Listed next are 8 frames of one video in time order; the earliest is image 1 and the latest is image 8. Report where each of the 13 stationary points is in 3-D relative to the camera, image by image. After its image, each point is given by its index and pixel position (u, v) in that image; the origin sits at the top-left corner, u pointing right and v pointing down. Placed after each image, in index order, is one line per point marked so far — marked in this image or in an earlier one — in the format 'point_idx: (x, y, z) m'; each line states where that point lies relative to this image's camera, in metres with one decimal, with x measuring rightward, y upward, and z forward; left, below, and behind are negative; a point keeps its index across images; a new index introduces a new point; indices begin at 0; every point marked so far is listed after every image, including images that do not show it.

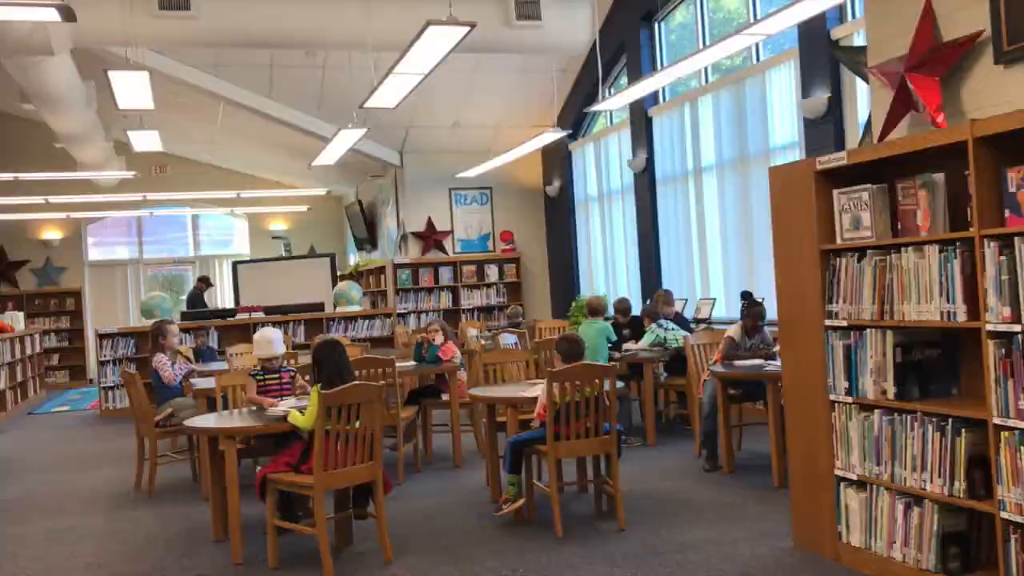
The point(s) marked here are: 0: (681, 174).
0: (+1.6, +1.0, +9.1) m
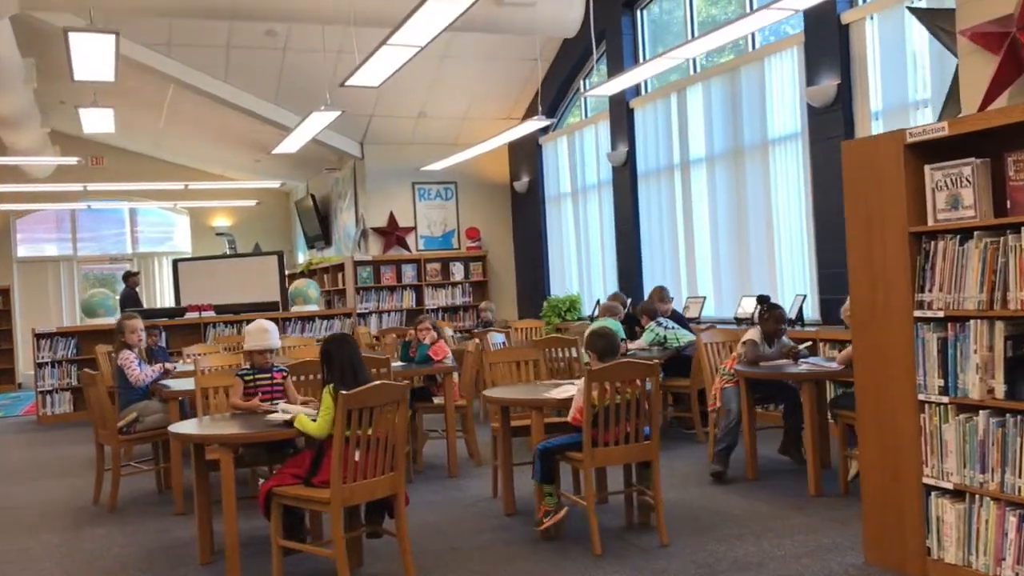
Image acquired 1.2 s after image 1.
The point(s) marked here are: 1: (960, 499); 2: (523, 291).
0: (+1.4, +1.1, +8.8) m
1: (+1.5, -0.7, +3.2) m
2: (+0.1, 0.0, +11.9) m
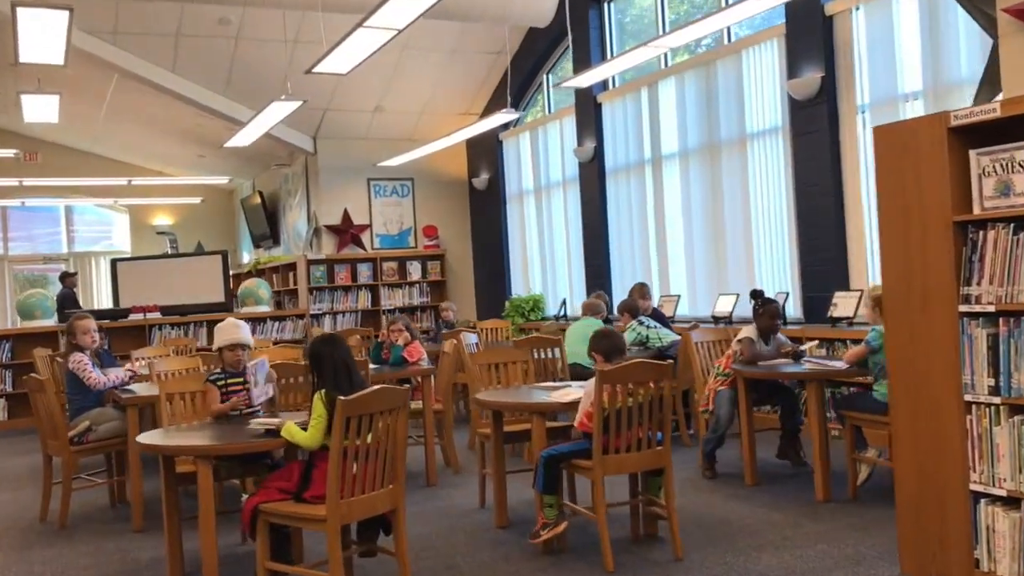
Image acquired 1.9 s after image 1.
0: (+1.1, +1.1, +8.5) m
1: (+1.5, -0.7, +3.0) m
2: (-0.3, 0.0, +11.5) m
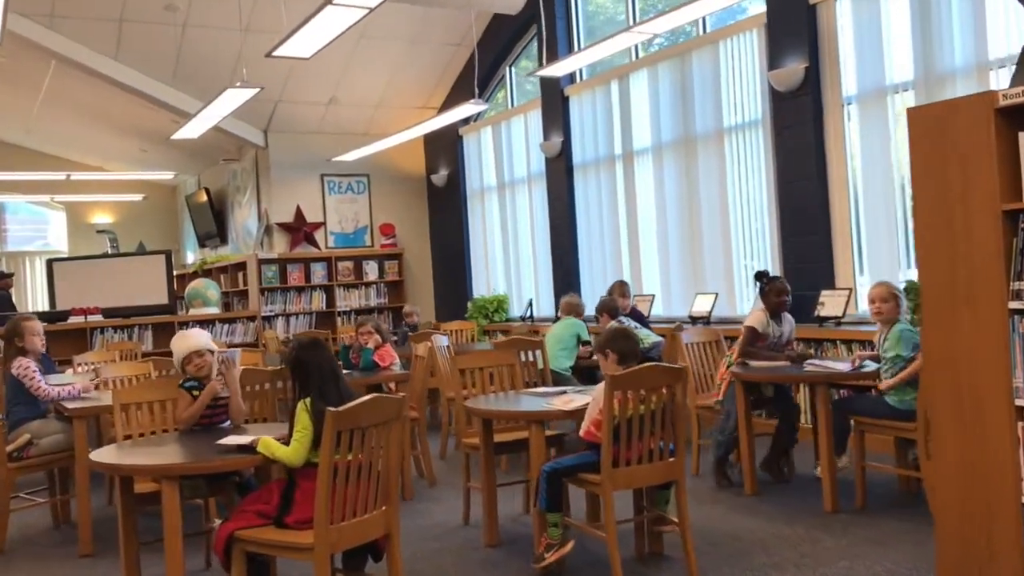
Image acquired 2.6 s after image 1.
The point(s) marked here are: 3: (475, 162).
0: (+0.8, +1.1, +8.2) m
1: (+1.6, -0.7, +2.8) m
2: (-0.8, 0.0, +11.2) m
3: (-0.4, +1.3, +10.3) m
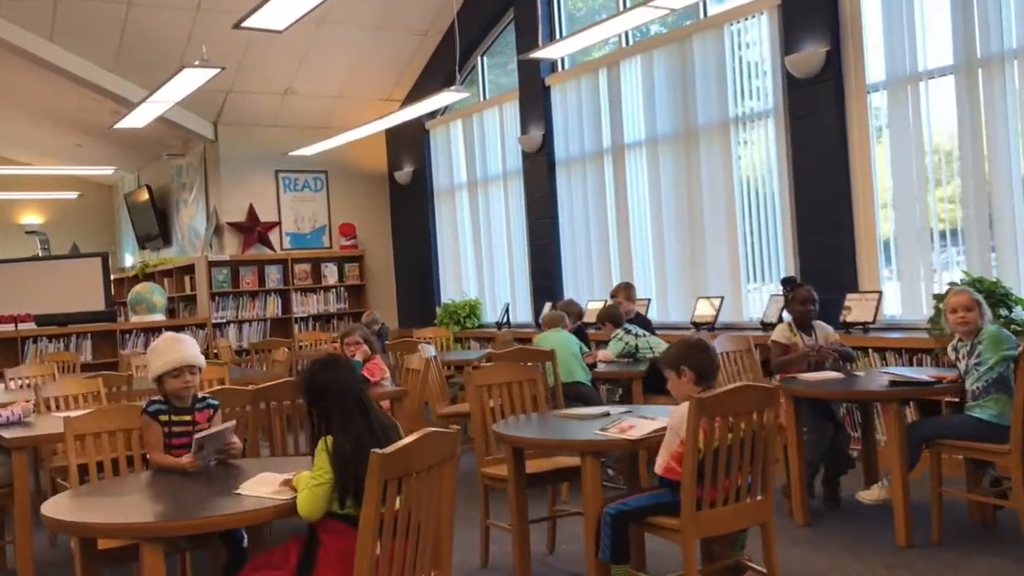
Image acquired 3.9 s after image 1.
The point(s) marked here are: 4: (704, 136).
0: (+0.6, +1.1, +7.7) m
1: (+1.8, -0.7, +2.2) m
2: (-1.1, -0.1, +10.5) m
3: (-0.7, +1.3, +9.7) m
4: (+1.3, +1.0, +6.7) m
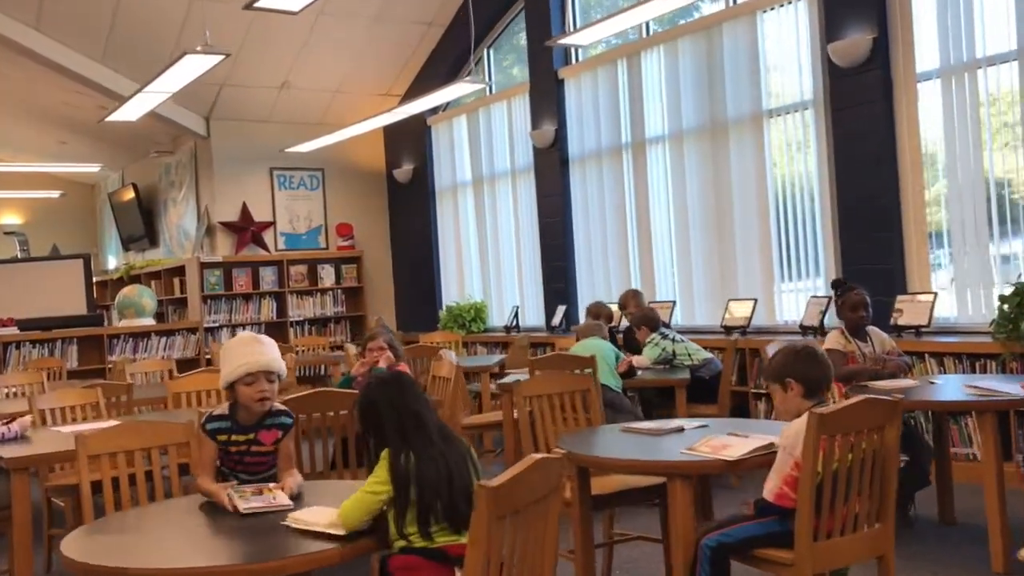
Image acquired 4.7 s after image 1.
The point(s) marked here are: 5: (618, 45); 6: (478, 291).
0: (+0.7, +1.0, +7.3) m
1: (+2.0, -0.6, +1.9) m
2: (-1.1, -0.1, +10.1) m
3: (-0.6, +1.2, +9.3) m
4: (+1.4, +1.0, +6.3) m
5: (+0.8, +1.8, +7.2) m
6: (-0.3, 0.0, +9.0) m
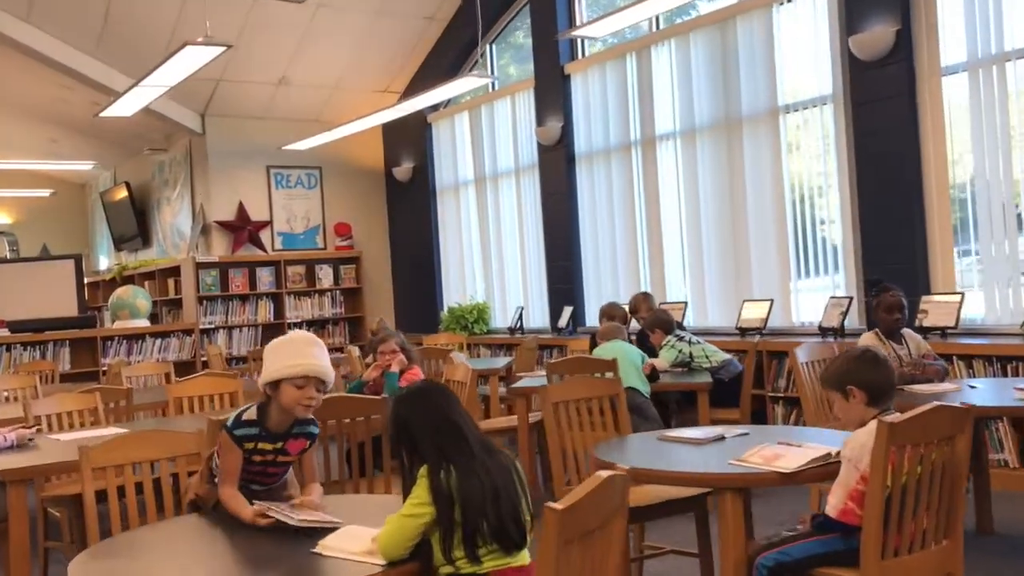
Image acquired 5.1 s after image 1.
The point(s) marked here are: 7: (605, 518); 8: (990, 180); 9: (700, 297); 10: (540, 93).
0: (+0.8, +1.0, +7.2) m
1: (+2.1, -0.6, +1.8) m
2: (-1.1, -0.1, +9.9) m
3: (-0.6, +1.2, +9.1) m
4: (+1.5, +1.0, +6.2) m
5: (+0.8, +1.8, +7.0) m
6: (-0.3, 0.0, +8.9) m
7: (+0.2, -0.4, +1.6) m
8: (+2.4, +0.5, +4.9) m
9: (+1.2, -0.1, +6.6) m
10: (+0.2, +1.5, +7.8) m
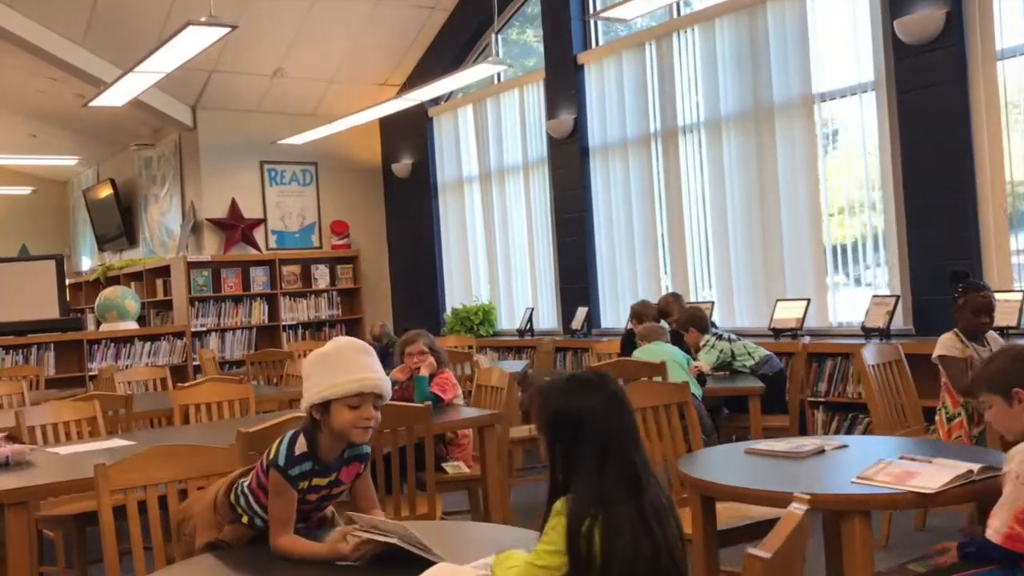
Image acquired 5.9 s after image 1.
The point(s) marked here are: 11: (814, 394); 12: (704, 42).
0: (+0.9, +1.0, +6.8) m
1: (+2.3, -0.6, +1.5) m
2: (-1.0, -0.1, +9.5) m
3: (-0.5, +1.2, +8.8) m
4: (+1.6, +1.0, +5.9) m
5: (+0.9, +1.8, +6.7) m
6: (-0.2, 0.0, +8.5) m
7: (+0.4, -0.4, +1.3) m
8: (+2.5, +0.5, +4.6) m
9: (+1.4, -0.1, +6.2) m
10: (+0.3, +1.5, +7.4) m
11: (+1.6, -0.6, +5.2) m
12: (+1.2, +1.6, +6.3) m
